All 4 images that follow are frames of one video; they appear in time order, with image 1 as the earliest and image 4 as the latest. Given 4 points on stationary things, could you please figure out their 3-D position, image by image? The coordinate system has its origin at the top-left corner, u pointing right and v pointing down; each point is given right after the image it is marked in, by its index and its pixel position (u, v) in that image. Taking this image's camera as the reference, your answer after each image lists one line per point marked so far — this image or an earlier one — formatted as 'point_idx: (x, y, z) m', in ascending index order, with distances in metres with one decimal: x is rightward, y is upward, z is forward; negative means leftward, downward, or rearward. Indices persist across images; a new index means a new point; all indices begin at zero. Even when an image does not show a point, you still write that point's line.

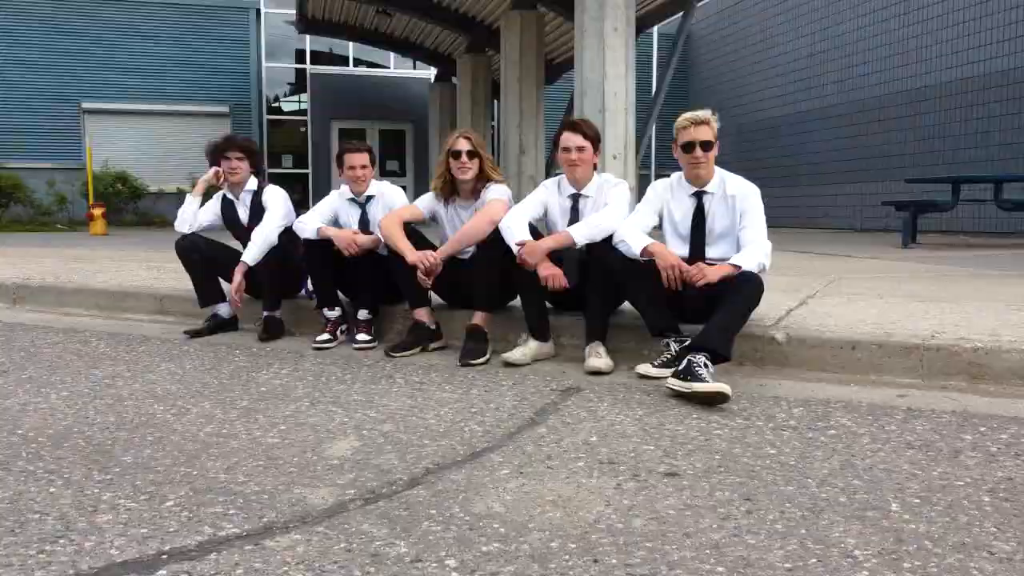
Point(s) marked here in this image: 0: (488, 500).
0: (0.0, -0.6, +2.1) m
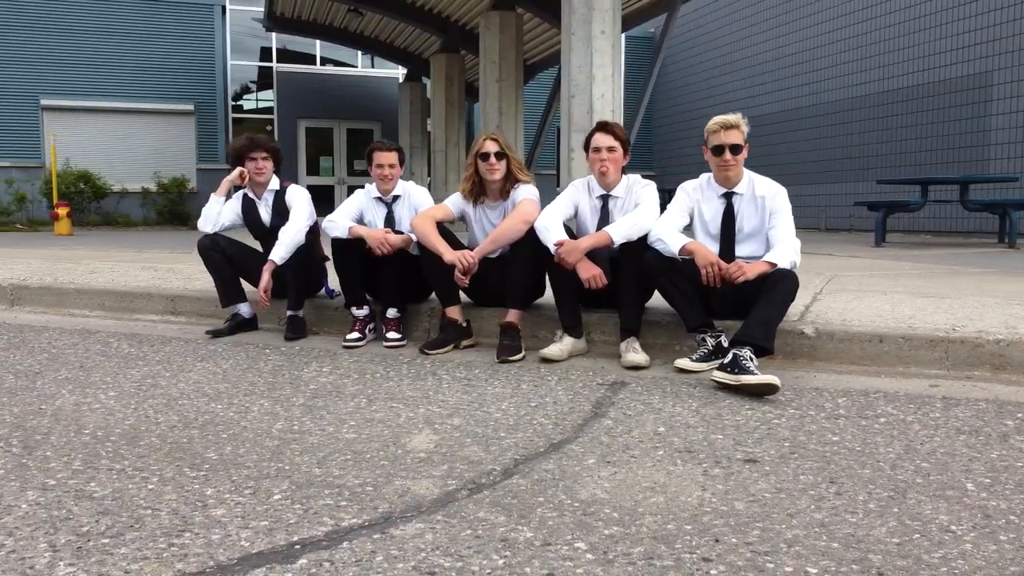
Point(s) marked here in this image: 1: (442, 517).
0: (+0.2, -0.5, +2.2) m
1: (-0.2, -0.6, +2.0) m
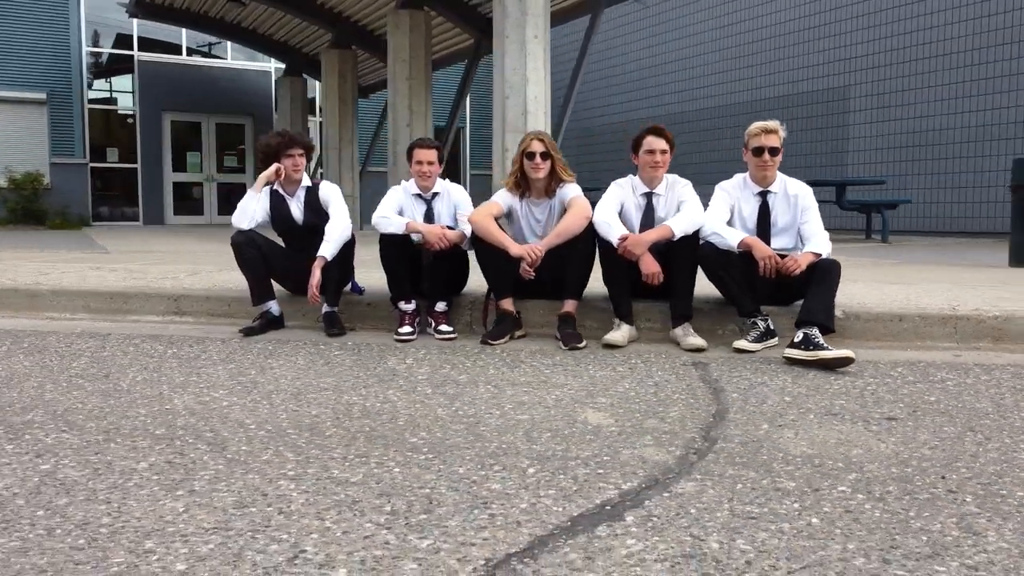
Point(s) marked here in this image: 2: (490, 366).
0: (+0.9, -0.5, +2.5) m
1: (+0.5, -0.5, +2.3) m
2: (-0.1, -0.4, +3.7) m
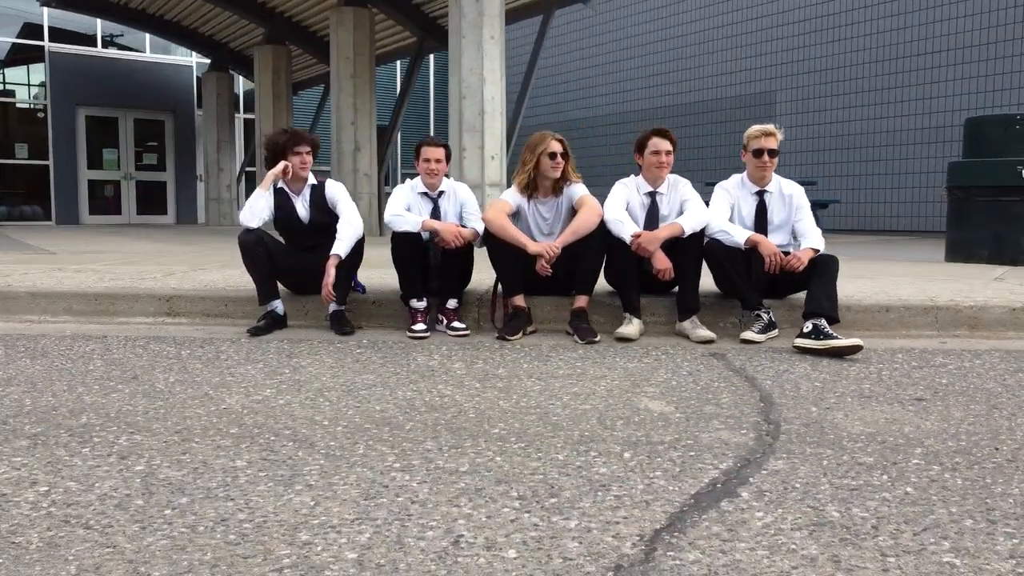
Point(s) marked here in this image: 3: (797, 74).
0: (+1.2, -0.5, +2.7) m
1: (+0.8, -0.5, +2.4) m
2: (0.0, -0.3, +3.8) m
3: (+4.4, +3.3, +12.3) m
